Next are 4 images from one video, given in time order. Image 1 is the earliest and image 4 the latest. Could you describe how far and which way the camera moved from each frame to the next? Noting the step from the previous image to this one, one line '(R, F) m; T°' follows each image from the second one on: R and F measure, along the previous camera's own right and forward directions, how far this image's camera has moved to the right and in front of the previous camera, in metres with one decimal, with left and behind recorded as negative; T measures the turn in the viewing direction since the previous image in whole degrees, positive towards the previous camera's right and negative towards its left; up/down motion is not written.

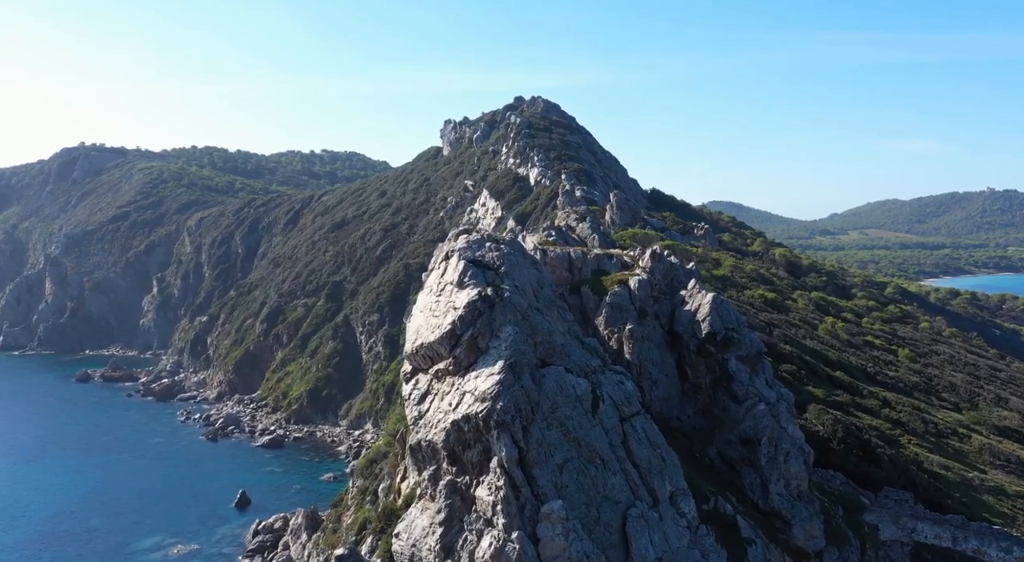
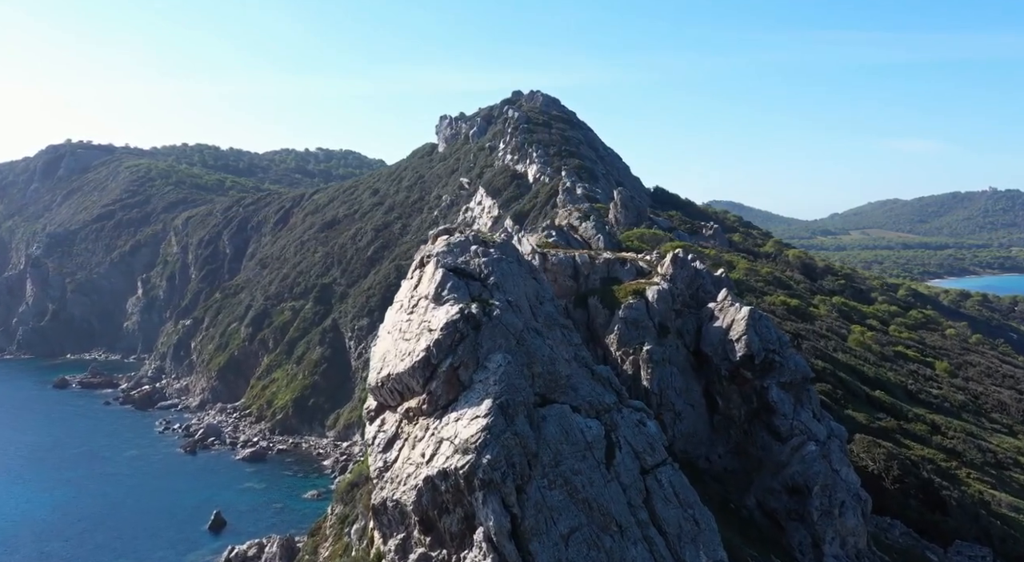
(+0.2, +7.7) m; 0°
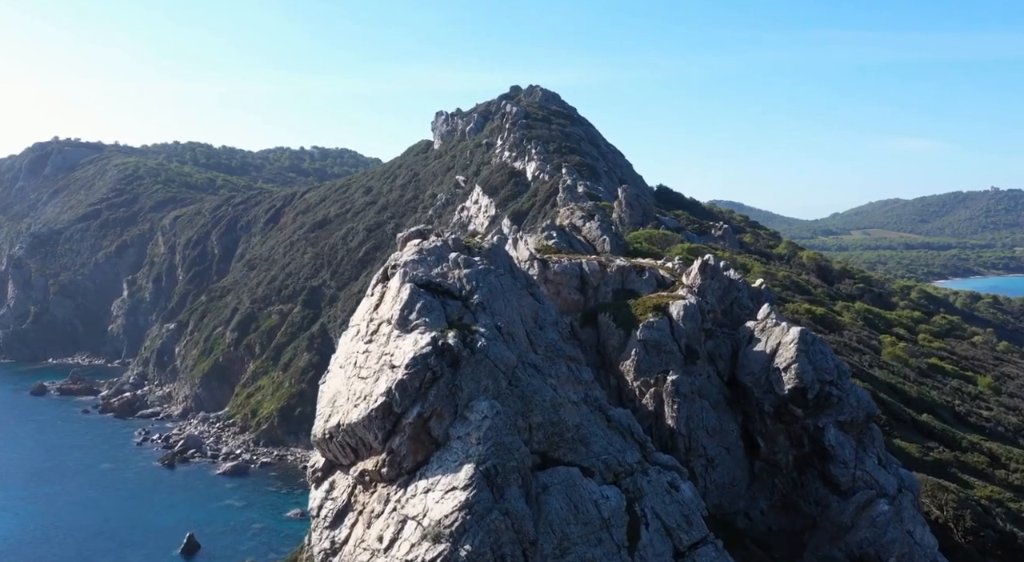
(+0.2, +7.0) m; 0°
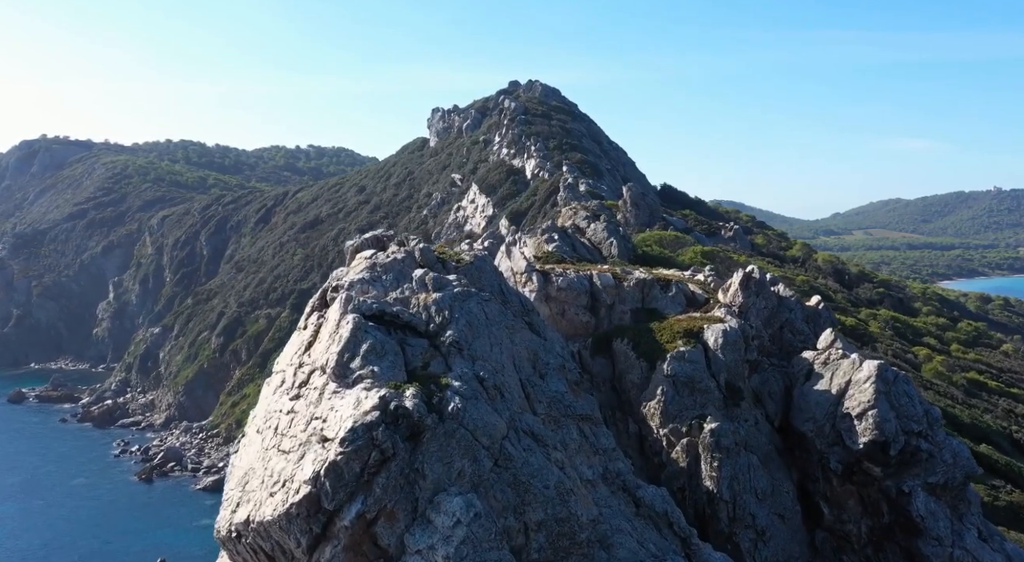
(+0.2, +6.6) m; 0°
